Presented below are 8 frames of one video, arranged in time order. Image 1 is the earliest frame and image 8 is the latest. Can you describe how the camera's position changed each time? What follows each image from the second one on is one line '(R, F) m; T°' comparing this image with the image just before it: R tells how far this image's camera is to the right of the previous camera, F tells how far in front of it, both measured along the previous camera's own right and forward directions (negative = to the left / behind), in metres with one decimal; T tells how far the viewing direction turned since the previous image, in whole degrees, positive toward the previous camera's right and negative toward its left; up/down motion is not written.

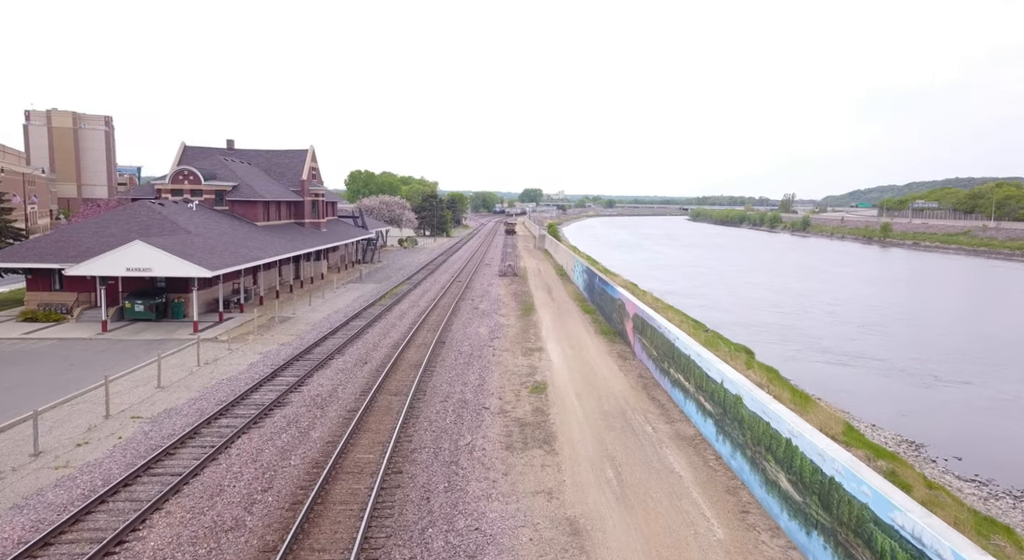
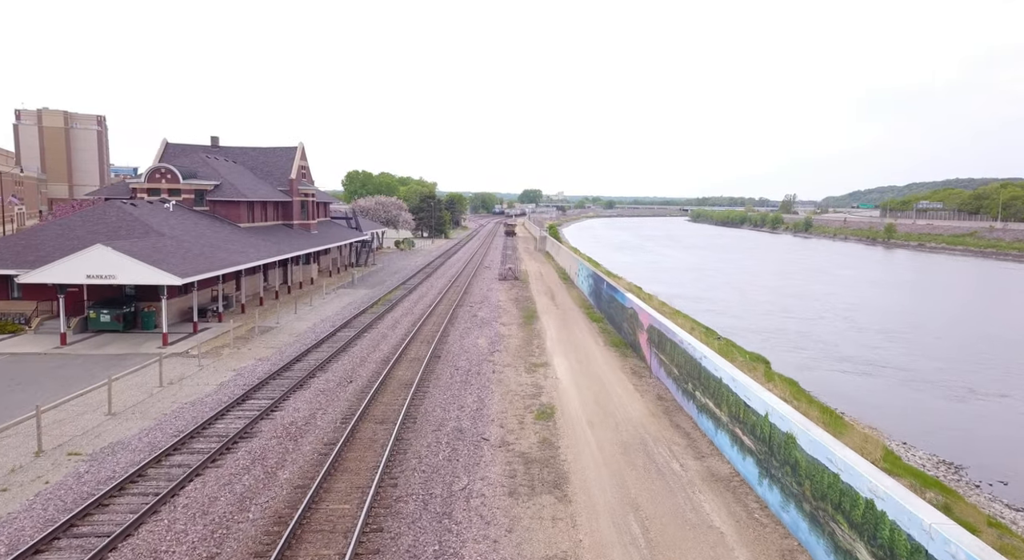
(-0.1, +2.1) m; 0°
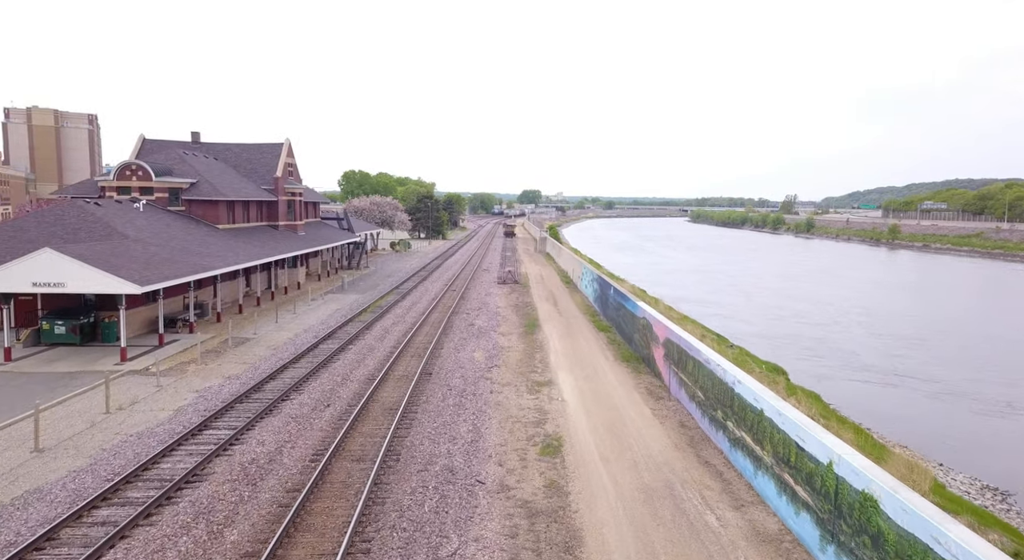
(0.0, +2.2) m; 0°
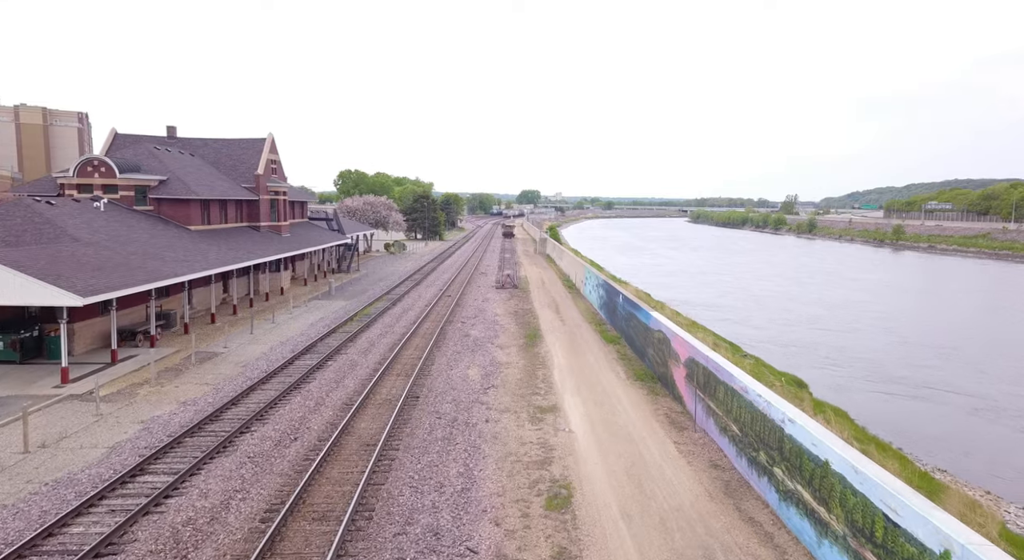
(0.0, +2.3) m; 0°
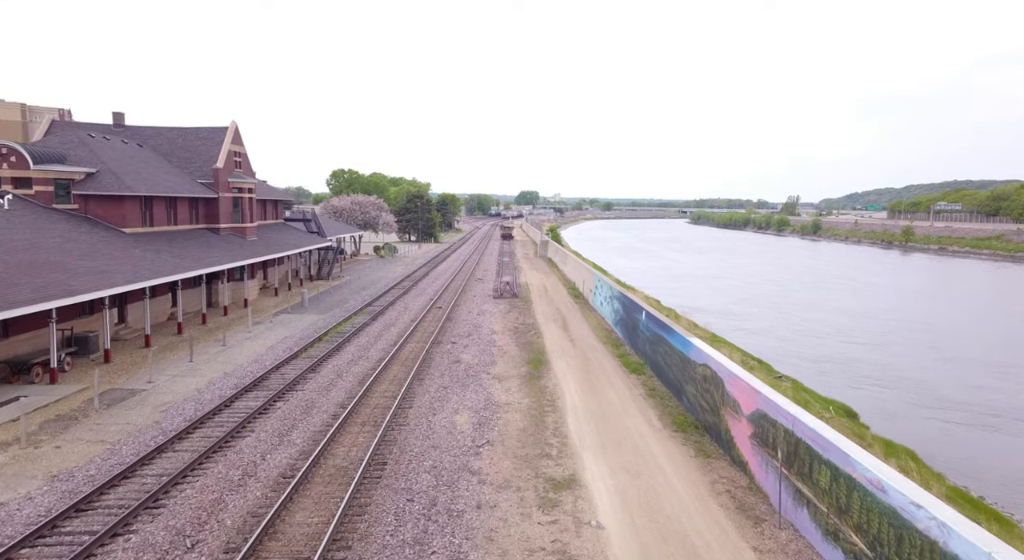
(-0.1, +4.3) m; 0°
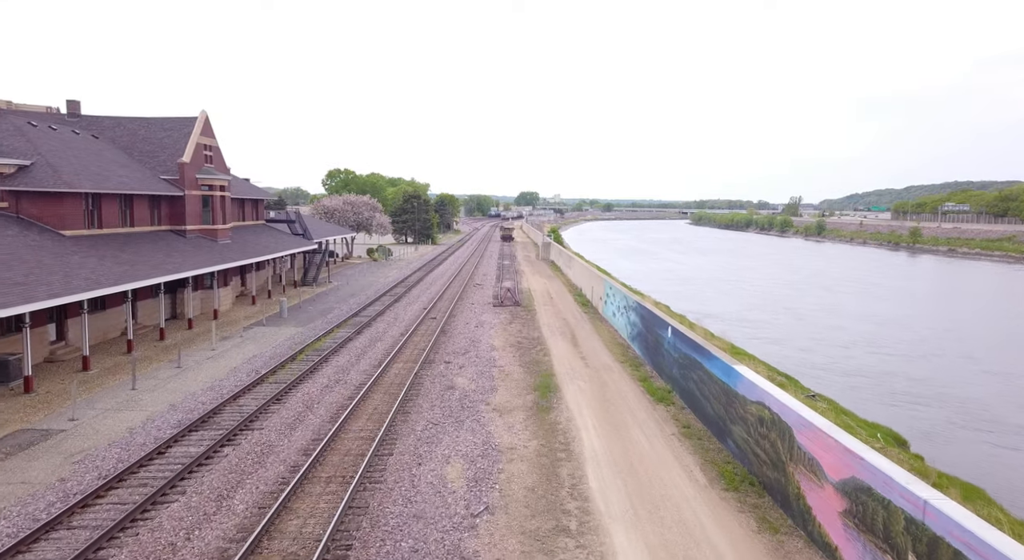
(-0.1, +3.0) m; 0°
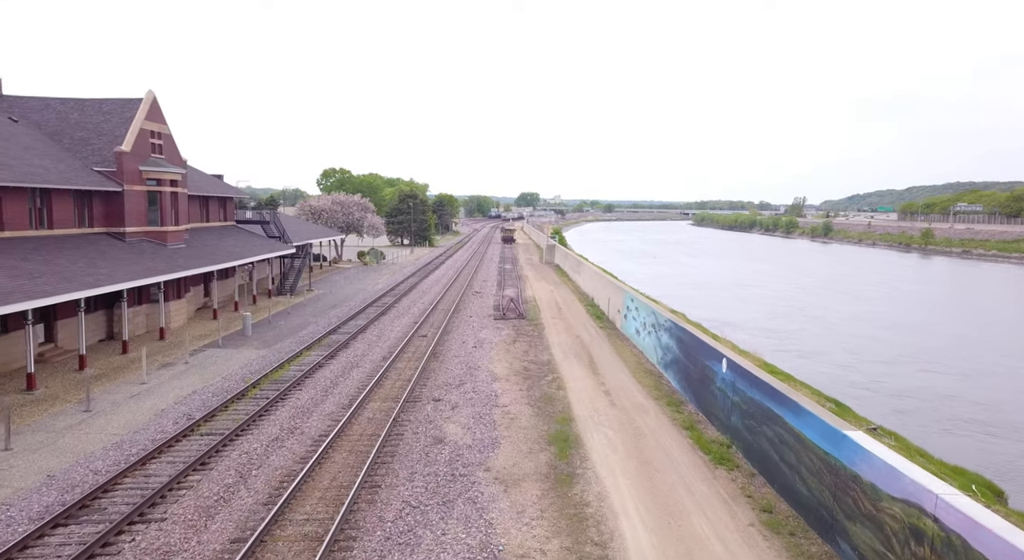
(-0.2, +4.1) m; 0°
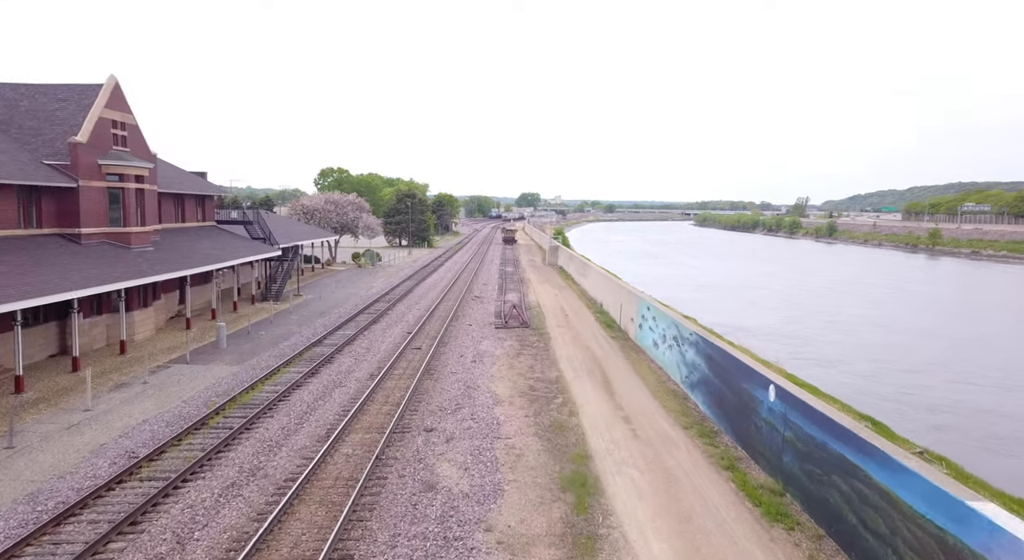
(-0.1, +2.3) m; 0°
